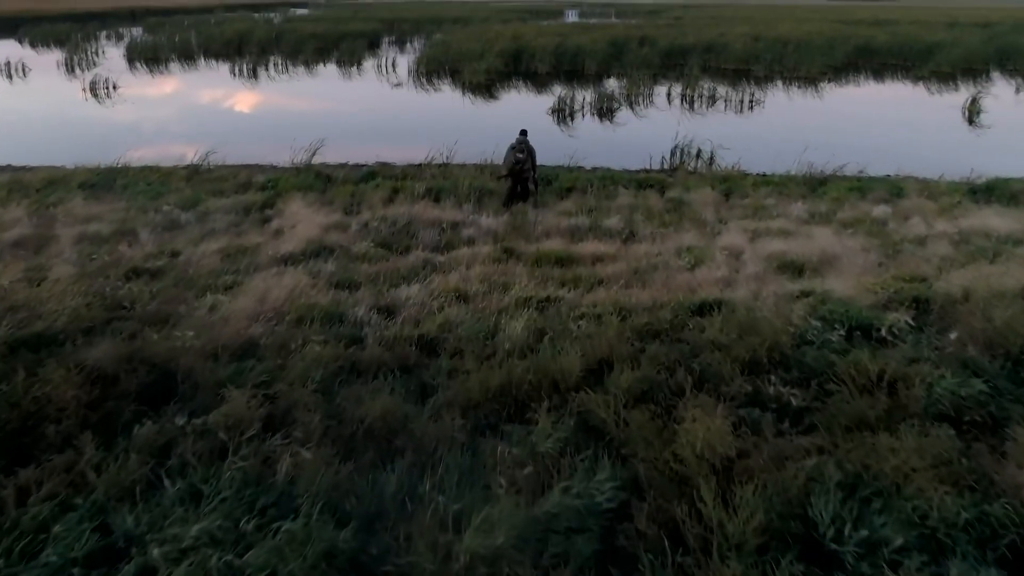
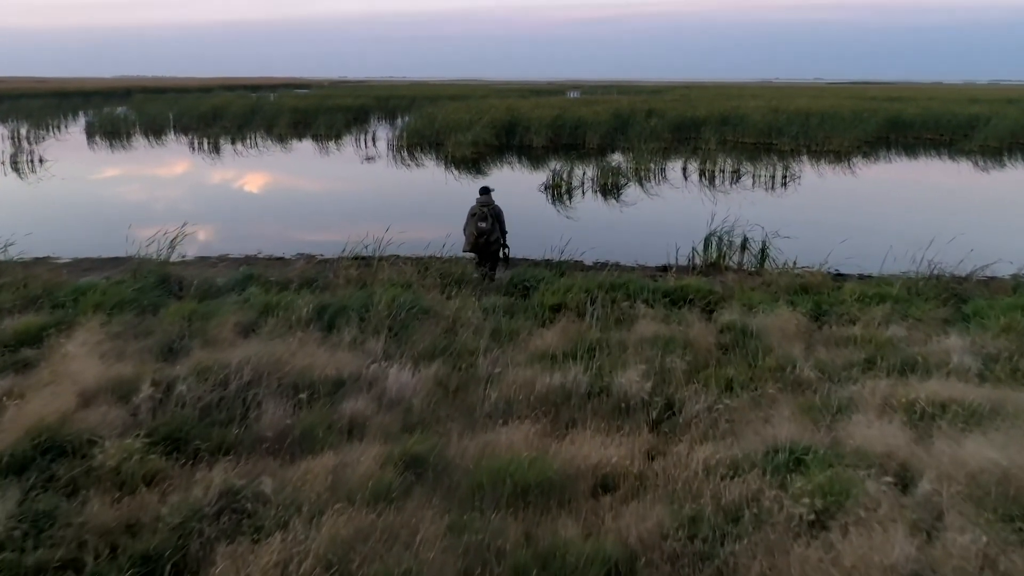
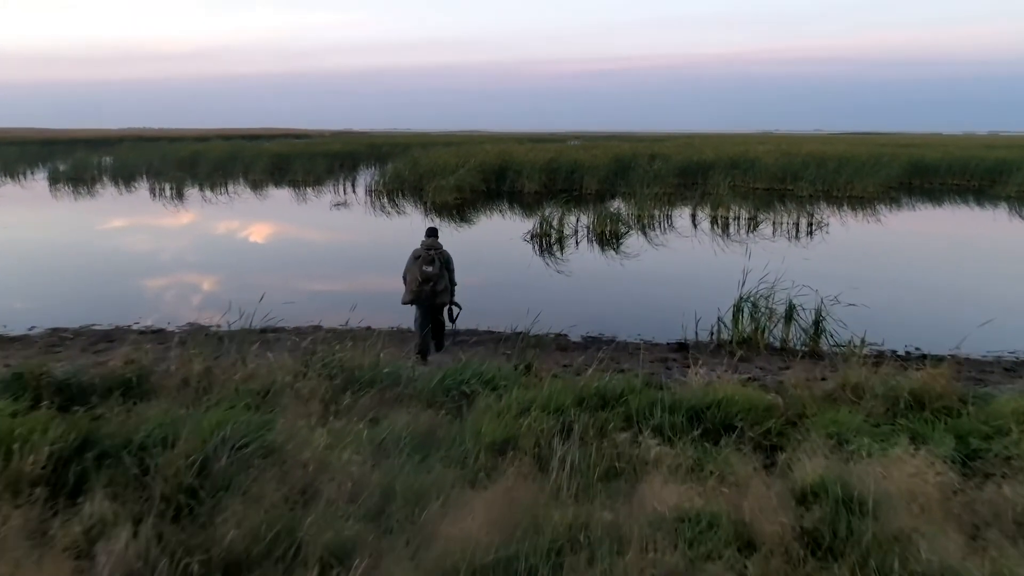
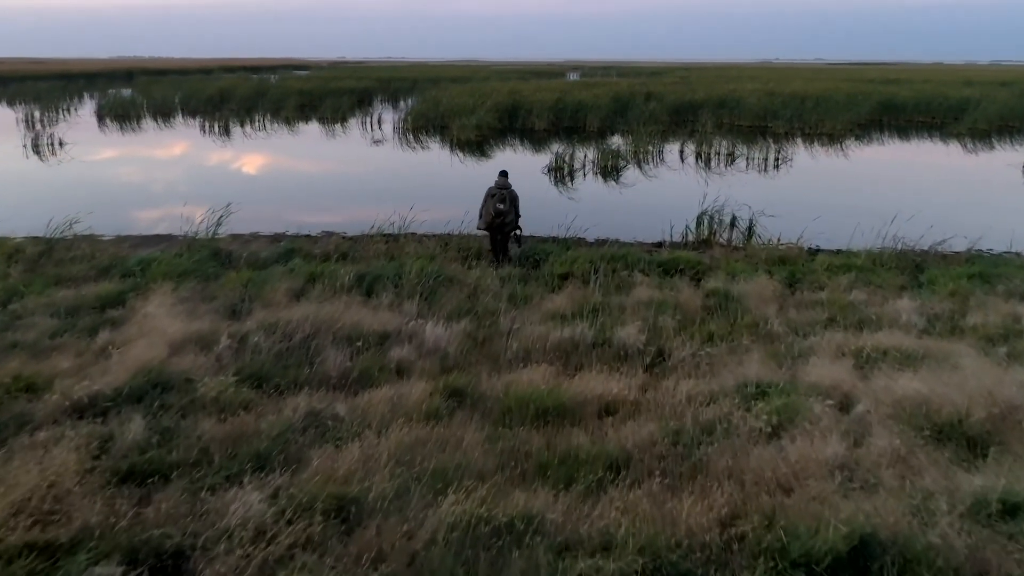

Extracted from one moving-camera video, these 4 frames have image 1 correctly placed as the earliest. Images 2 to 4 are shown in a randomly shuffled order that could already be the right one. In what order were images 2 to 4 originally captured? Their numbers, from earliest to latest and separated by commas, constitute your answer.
4, 2, 3
